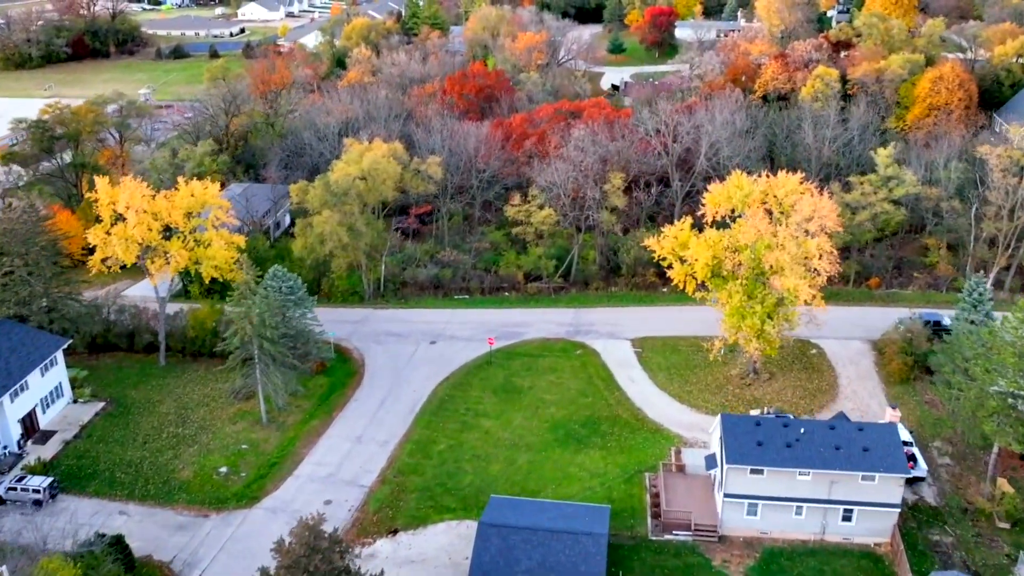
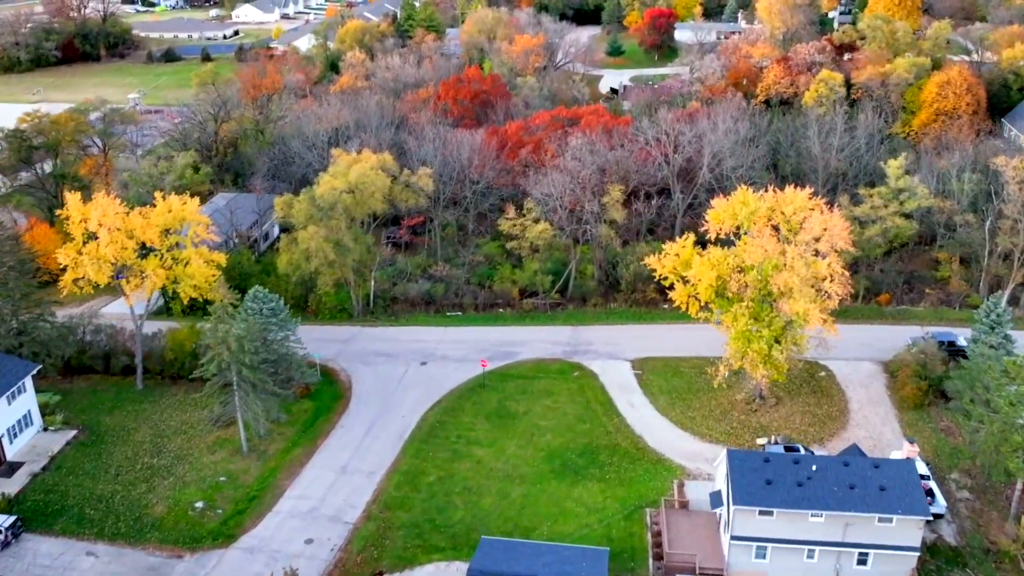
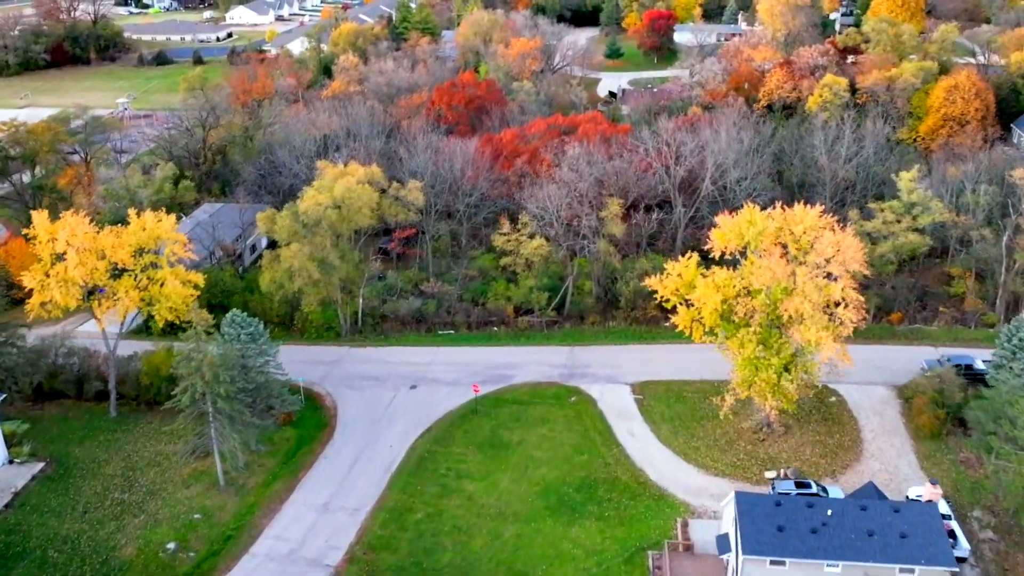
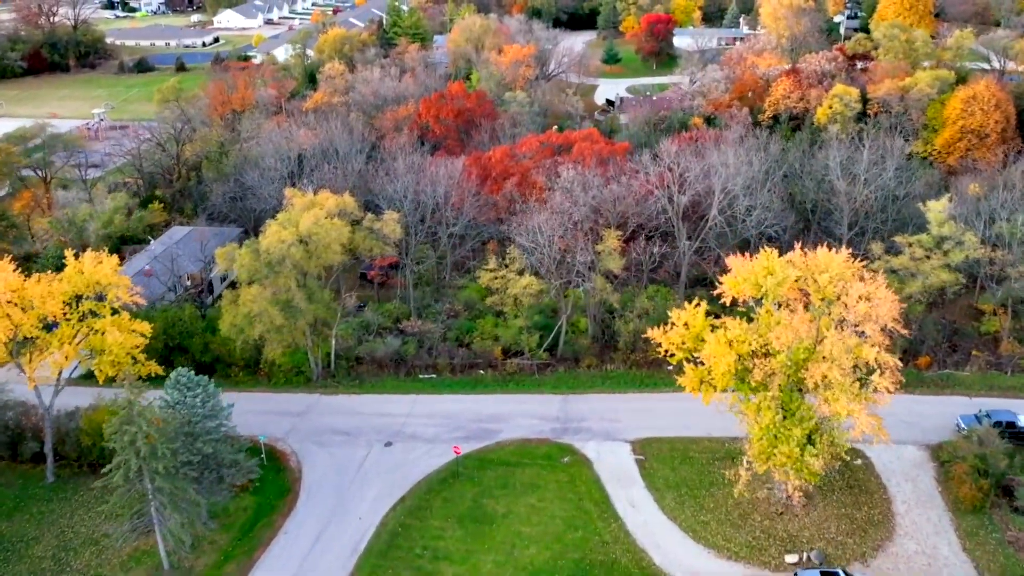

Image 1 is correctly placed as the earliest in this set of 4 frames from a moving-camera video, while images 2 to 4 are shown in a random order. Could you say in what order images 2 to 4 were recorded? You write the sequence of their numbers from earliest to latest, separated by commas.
2, 3, 4
